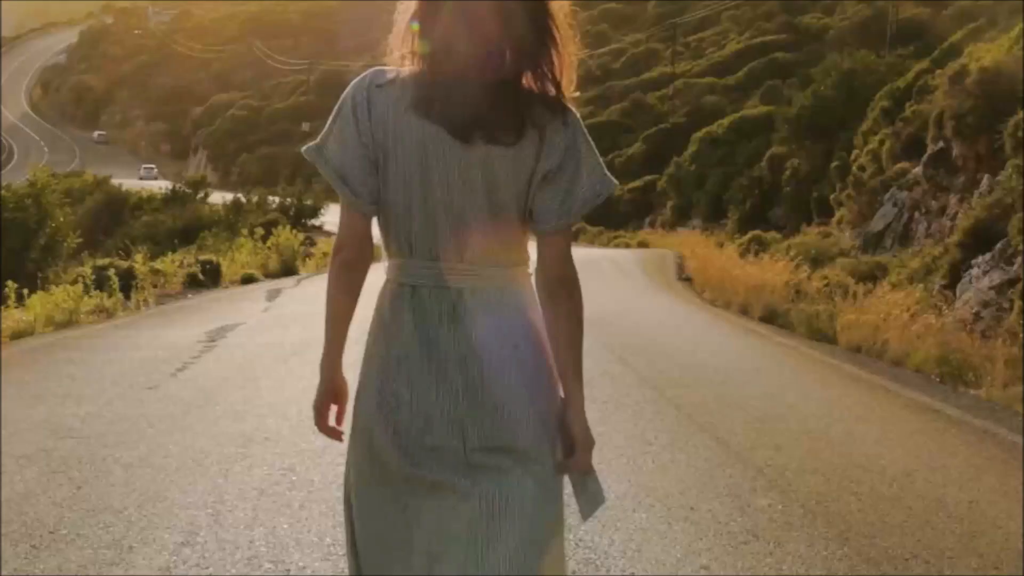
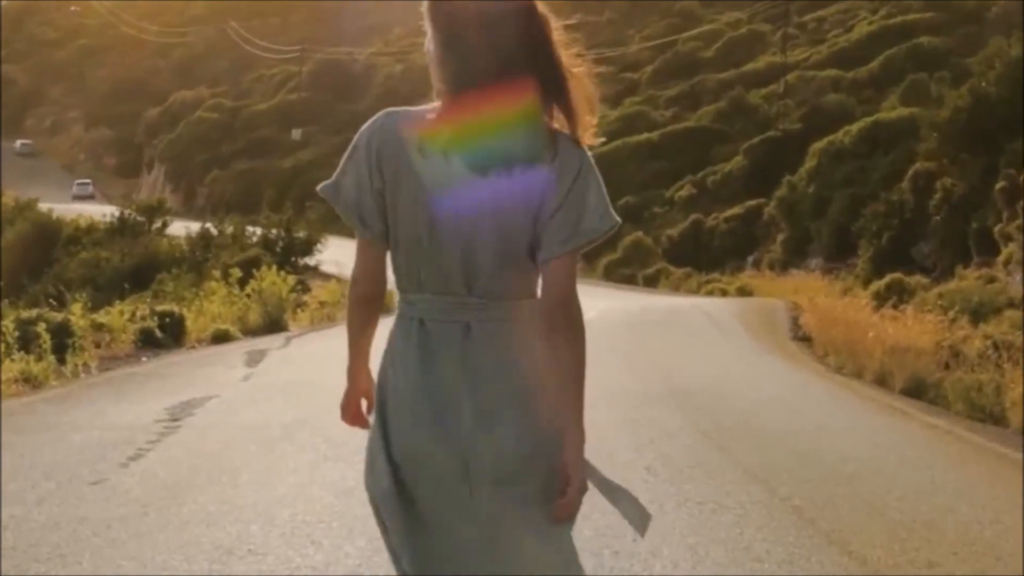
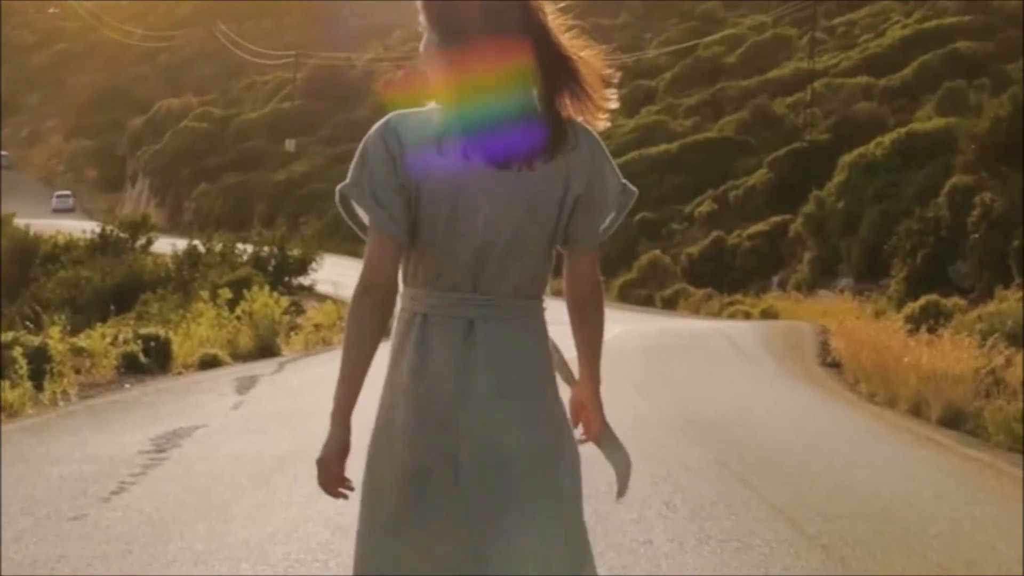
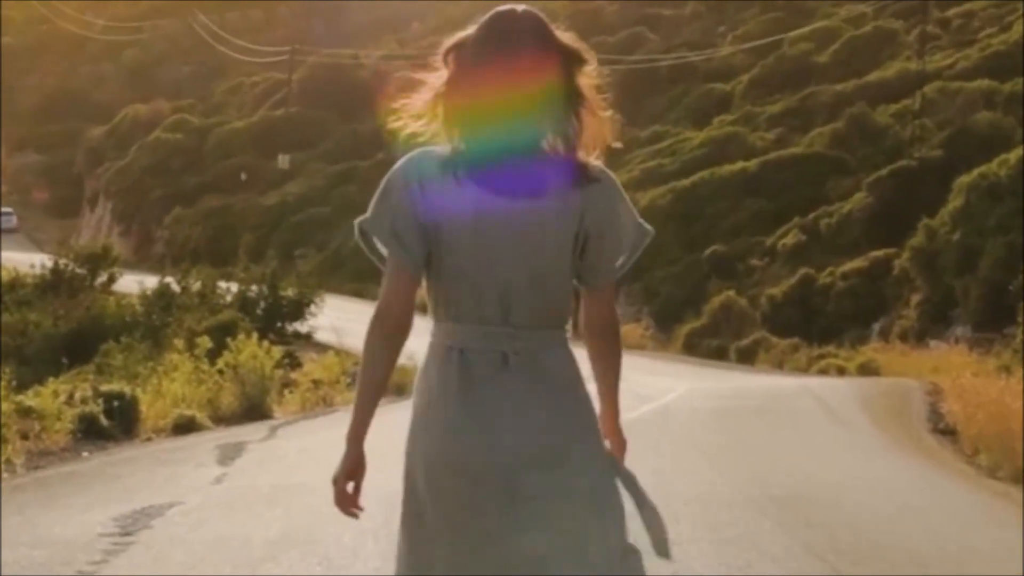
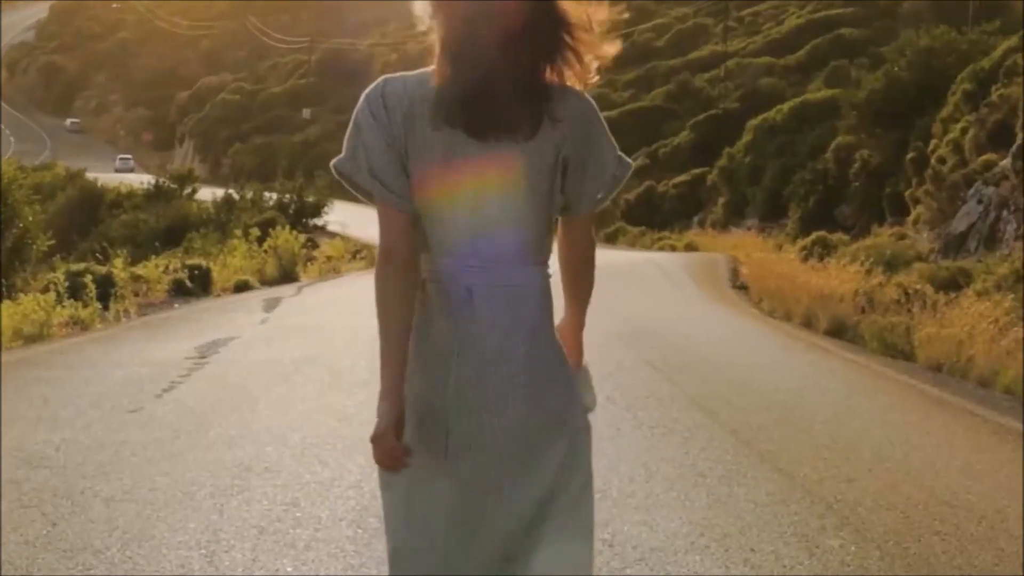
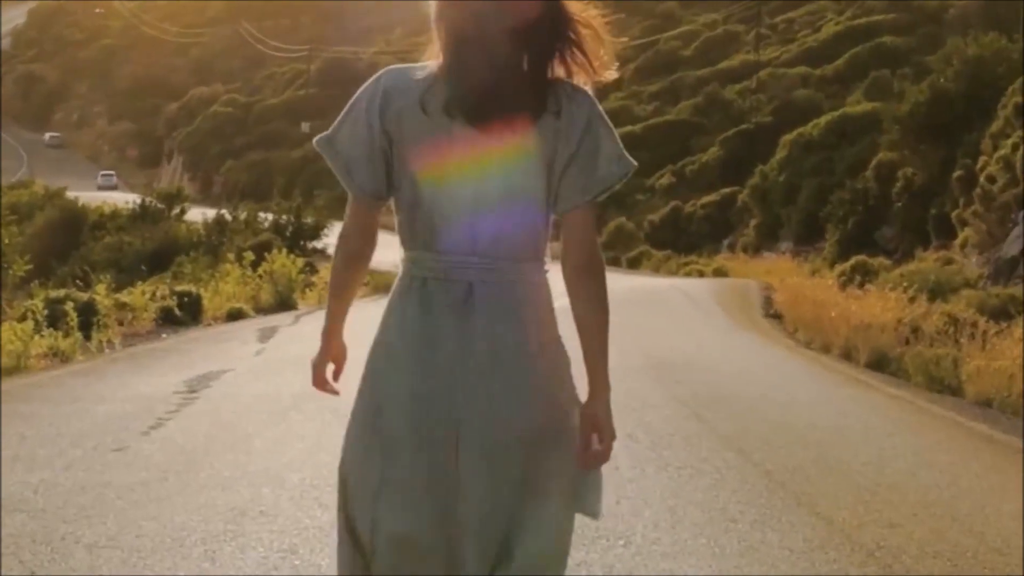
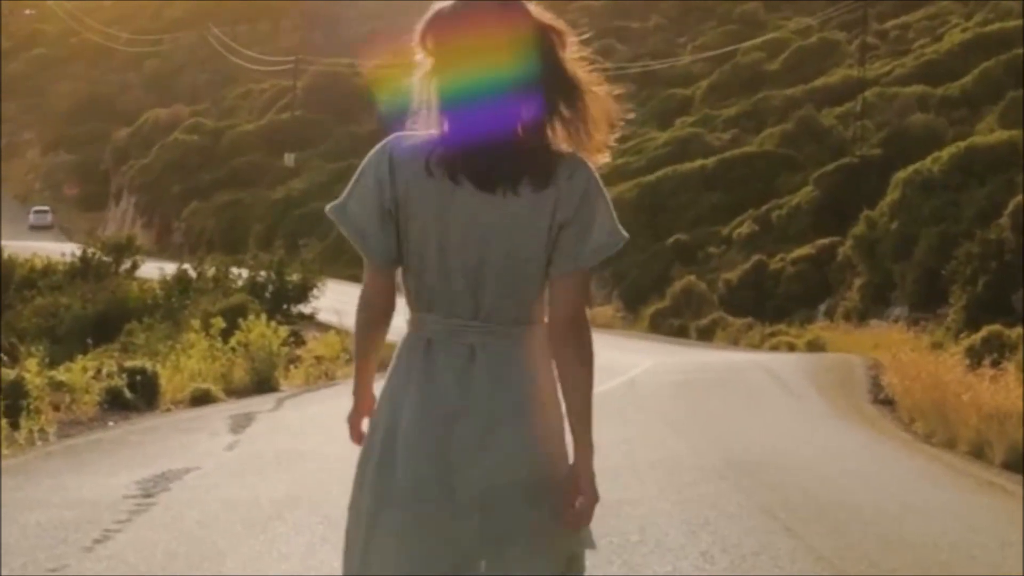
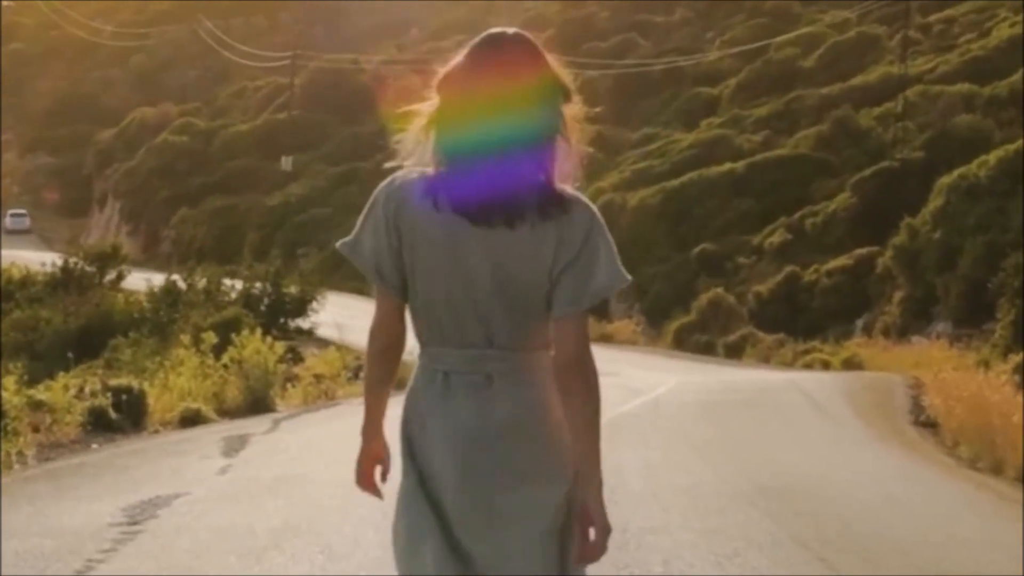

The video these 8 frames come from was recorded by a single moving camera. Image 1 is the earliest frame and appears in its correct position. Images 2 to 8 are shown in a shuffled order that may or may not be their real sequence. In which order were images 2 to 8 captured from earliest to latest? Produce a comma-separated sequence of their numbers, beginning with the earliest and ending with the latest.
5, 6, 2, 3, 7, 8, 4
